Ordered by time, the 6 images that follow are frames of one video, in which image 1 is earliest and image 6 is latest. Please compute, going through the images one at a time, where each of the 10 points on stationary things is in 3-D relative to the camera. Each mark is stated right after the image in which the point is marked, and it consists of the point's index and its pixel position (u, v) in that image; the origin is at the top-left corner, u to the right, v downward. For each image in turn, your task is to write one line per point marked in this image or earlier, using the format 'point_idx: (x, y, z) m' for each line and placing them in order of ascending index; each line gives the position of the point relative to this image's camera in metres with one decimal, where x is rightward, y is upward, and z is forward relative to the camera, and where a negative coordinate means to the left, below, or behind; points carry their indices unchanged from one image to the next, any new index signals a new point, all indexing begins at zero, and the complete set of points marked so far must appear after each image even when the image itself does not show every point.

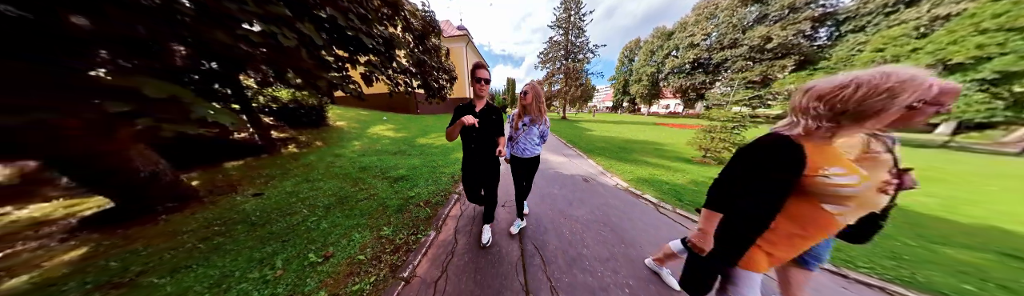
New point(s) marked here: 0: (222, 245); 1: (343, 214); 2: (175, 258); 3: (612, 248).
0: (-3.7, -1.2, +1.7) m
1: (-2.6, -1.0, +2.1) m
2: (-4.0, -1.2, +1.6) m
3: (+1.2, -1.2, +1.7) m
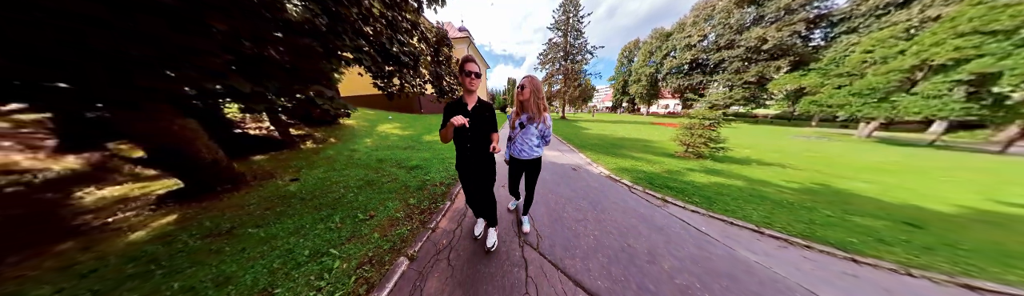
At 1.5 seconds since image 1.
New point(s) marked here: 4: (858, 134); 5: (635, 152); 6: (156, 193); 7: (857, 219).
0: (-3.7, -1.0, +2.2) m
1: (-2.6, -0.8, +2.6) m
2: (-4.0, -1.1, +2.1) m
3: (+1.2, -1.0, +2.1) m
4: (+32.9, +1.4, +12.9) m
5: (+4.6, -0.1, +5.1) m
6: (-8.2, -1.0, +3.1) m
7: (+5.7, -1.2, +2.2) m
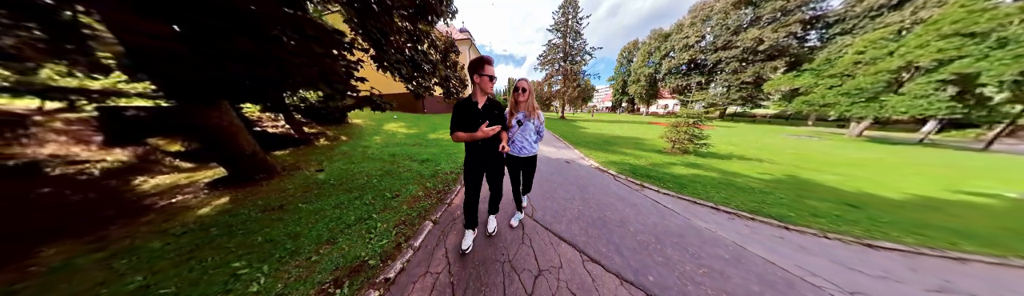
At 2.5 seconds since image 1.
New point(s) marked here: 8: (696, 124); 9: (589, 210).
0: (-3.7, -0.9, +2.6) m
1: (-2.6, -0.7, +3.0) m
2: (-4.0, -0.9, +2.5) m
3: (+1.2, -0.9, +2.5) m
4: (+32.9, +1.5, +13.1) m
5: (+4.7, 0.0, +5.4) m
6: (-8.2, -0.8, +3.5) m
7: (+5.7, -1.0, +2.6) m
8: (+6.9, +0.9, +5.1) m
9: (+1.2, -1.0, +2.1) m
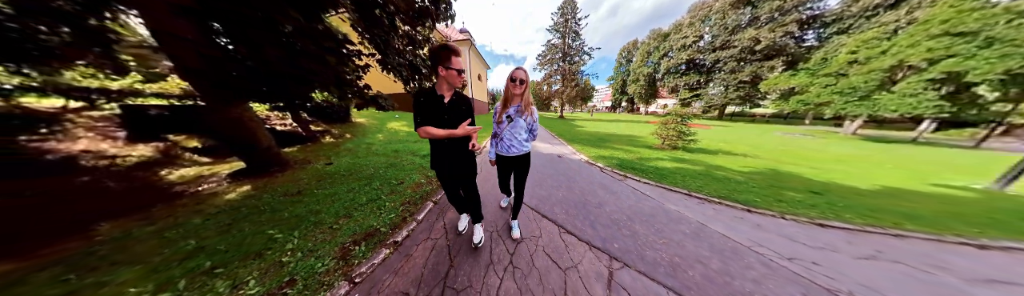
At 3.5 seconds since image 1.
0: (-3.9, -0.7, +2.9) m
1: (-2.8, -0.5, +3.3) m
2: (-4.1, -0.8, +2.8) m
3: (+1.0, -0.7, +2.7) m
4: (+32.8, +1.6, +13.3) m
5: (+4.5, +0.1, +5.7) m
6: (-8.3, -0.7, +3.8) m
7: (+5.6, -0.9, +2.8) m
8: (+6.8, +1.0, +5.3) m
9: (+1.1, -0.8, +2.4) m
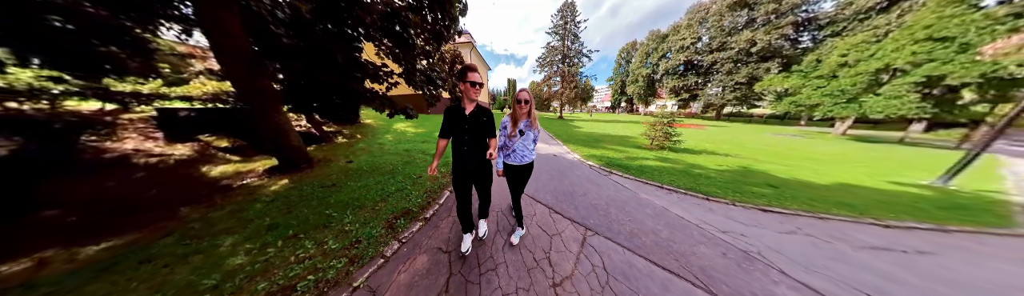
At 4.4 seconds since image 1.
0: (-3.8, -0.7, +3.3) m
1: (-2.7, -0.5, +3.7) m
2: (-4.1, -0.8, +3.2) m
3: (+1.0, -0.7, +3.2) m
4: (+32.9, +1.6, +13.6) m
5: (+4.5, +0.1, +6.1) m
6: (-8.3, -0.7, +4.3) m
7: (+5.6, -0.9, +3.3) m
8: (+6.8, +1.1, +5.7) m
9: (+1.1, -0.8, +2.8) m
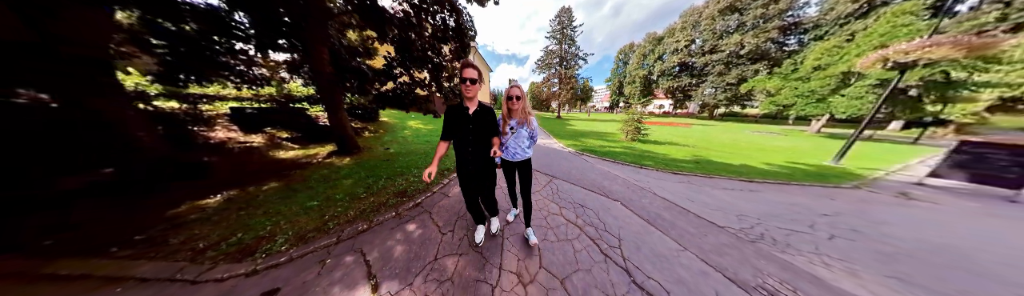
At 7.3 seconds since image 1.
0: (-3.9, -0.3, +4.7) m
1: (-2.8, -0.1, +5.1) m
2: (-4.2, -0.3, +4.6) m
3: (+1.0, -0.3, +4.5) m
4: (+32.9, +1.9, +14.6) m
5: (+4.5, +0.6, +7.4) m
6: (-8.3, -0.2, +5.7) m
7: (+5.5, -0.5, +4.5) m
8: (+6.8, +1.5, +6.9) m
9: (+1.0, -0.4, +4.1) m
